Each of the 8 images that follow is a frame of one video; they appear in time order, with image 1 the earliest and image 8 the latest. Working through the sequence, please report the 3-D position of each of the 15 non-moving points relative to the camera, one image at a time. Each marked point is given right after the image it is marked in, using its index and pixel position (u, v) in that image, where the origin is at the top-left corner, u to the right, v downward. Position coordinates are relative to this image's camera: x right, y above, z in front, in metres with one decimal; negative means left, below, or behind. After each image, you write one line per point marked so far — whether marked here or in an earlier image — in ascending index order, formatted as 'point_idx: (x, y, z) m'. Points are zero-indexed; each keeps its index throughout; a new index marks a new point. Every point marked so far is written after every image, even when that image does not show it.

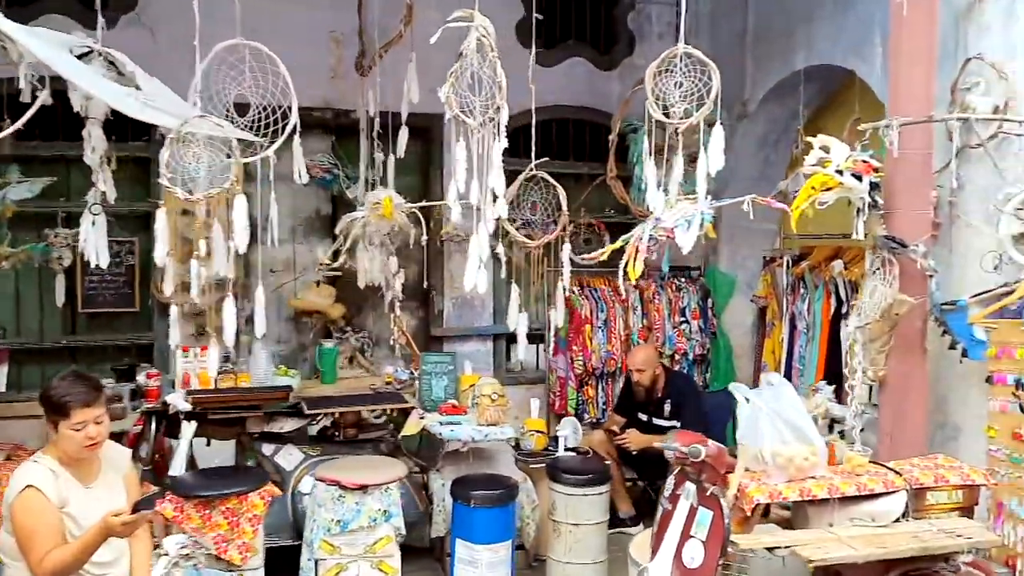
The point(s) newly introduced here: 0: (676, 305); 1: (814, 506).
0: (+1.1, -0.1, +5.7) m
1: (+1.1, -0.8, +3.0) m
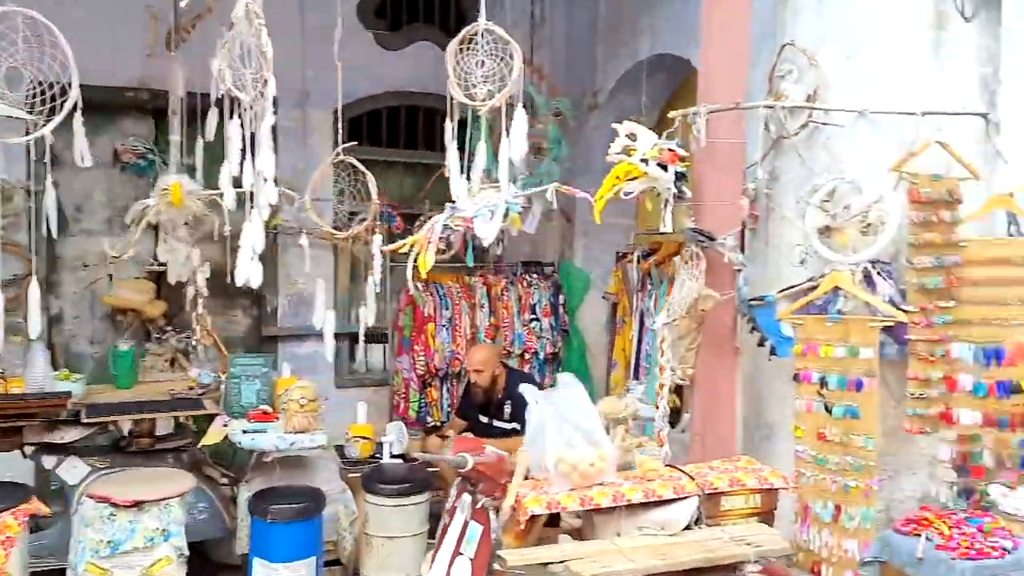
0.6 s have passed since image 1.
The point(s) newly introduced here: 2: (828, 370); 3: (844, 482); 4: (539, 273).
0: (+0.1, -0.1, +5.4) m
1: (+0.3, -0.8, +2.8) m
2: (+1.2, -0.3, +3.2) m
3: (+1.2, -0.7, +3.2) m
4: (+0.2, +0.1, +5.6) m
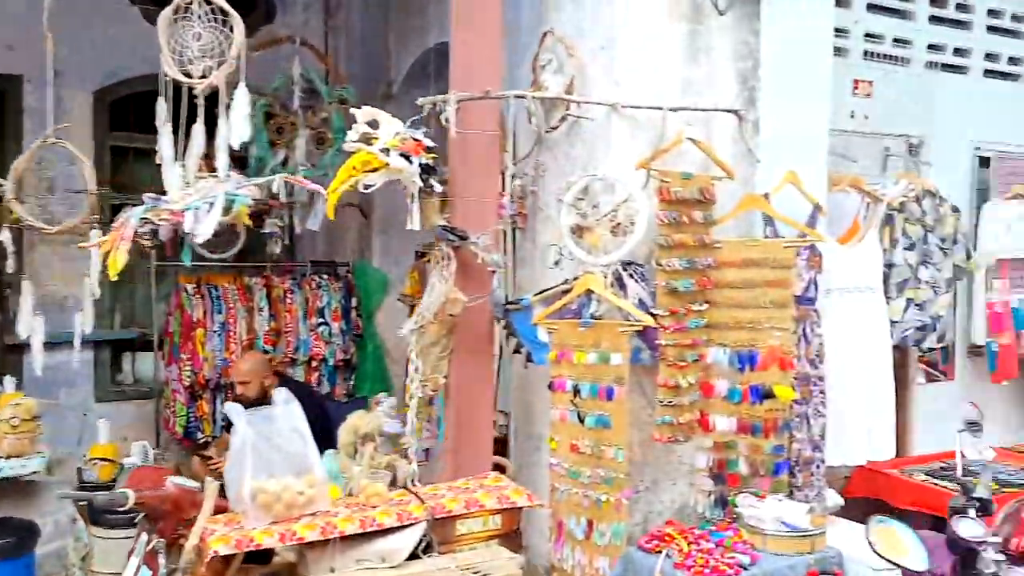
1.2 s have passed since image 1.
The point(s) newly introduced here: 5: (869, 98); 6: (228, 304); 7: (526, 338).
0: (-1.2, -0.1, +5.1) m
1: (-0.6, -0.8, +2.5) m
2: (+0.2, -0.3, +3.0) m
3: (+0.3, -0.7, +3.0) m
4: (-1.1, +0.1, +5.2) m
5: (+1.9, +1.0, +4.4) m
6: (-1.6, -0.1, +4.8) m
7: (+0.1, -0.2, +3.2) m
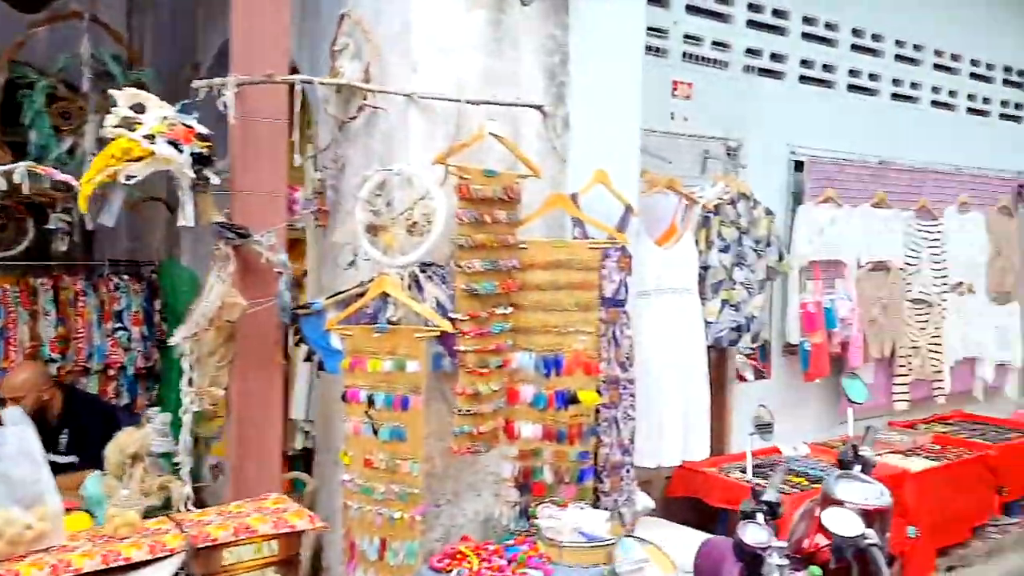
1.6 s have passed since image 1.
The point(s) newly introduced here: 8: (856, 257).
0: (-2.2, -0.1, +4.6) m
1: (-1.2, -0.8, +2.2) m
2: (-0.5, -0.3, +2.8) m
3: (-0.4, -0.7, +2.8) m
4: (-2.1, +0.1, +4.8) m
5: (+0.9, +1.0, +4.5) m
6: (-2.6, -0.1, +4.3) m
7: (-0.7, -0.2, +2.9) m
8: (+2.0, +0.2, +5.1) m
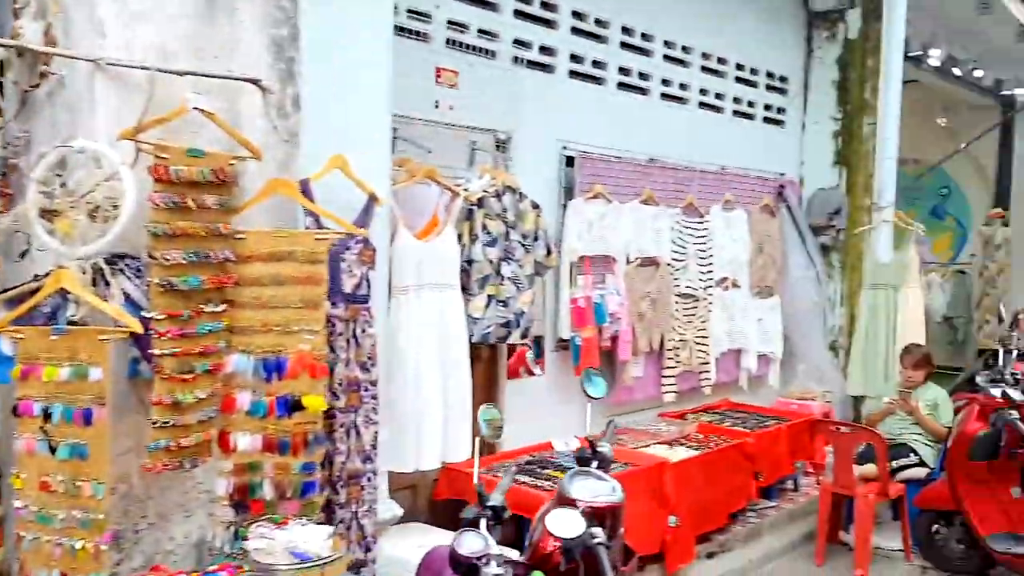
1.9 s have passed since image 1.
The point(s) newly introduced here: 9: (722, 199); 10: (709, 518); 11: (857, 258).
0: (-3.4, -0.1, +3.8) m
1: (-1.9, -0.8, +1.6) m
2: (-1.3, -0.3, +2.4) m
3: (-1.3, -0.7, +2.4) m
4: (-3.4, +0.1, +4.0) m
5: (-0.3, +1.0, +4.3) m
6: (-3.7, -0.1, +3.5) m
7: (-1.6, -0.2, +2.5) m
8: (+0.7, +0.2, +5.1) m
9: (+1.5, +0.6, +6.0) m
10: (+1.1, -1.3, +4.9) m
11: (+2.7, +0.2, +6.8) m
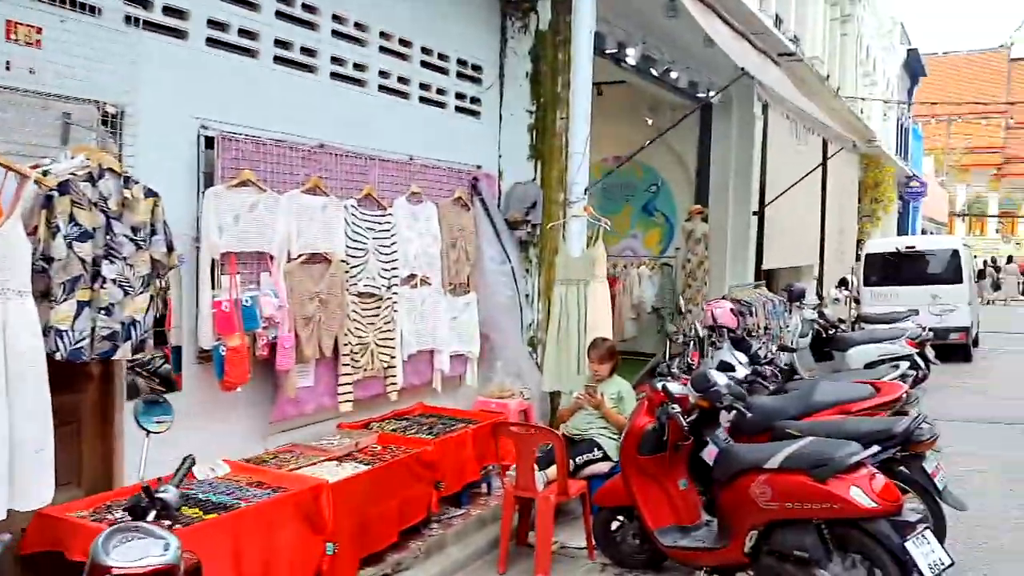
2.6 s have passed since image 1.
0: (-4.8, -0.2, +2.3) m
1: (-2.8, -0.8, +0.5) m
2: (-2.4, -0.4, +1.5) m
3: (-2.4, -0.8, +1.4) m
4: (-4.8, 0.0, +2.4) m
5: (-2.0, +1.0, +3.5) m
6: (-5.0, -0.2, +1.8) m
7: (-2.7, -0.2, +1.4) m
8: (-1.2, +0.2, +4.6) m
9: (-0.7, +0.7, +5.6) m
10: (-0.7, -1.3, +4.5) m
11: (+0.3, +0.3, +6.7) m
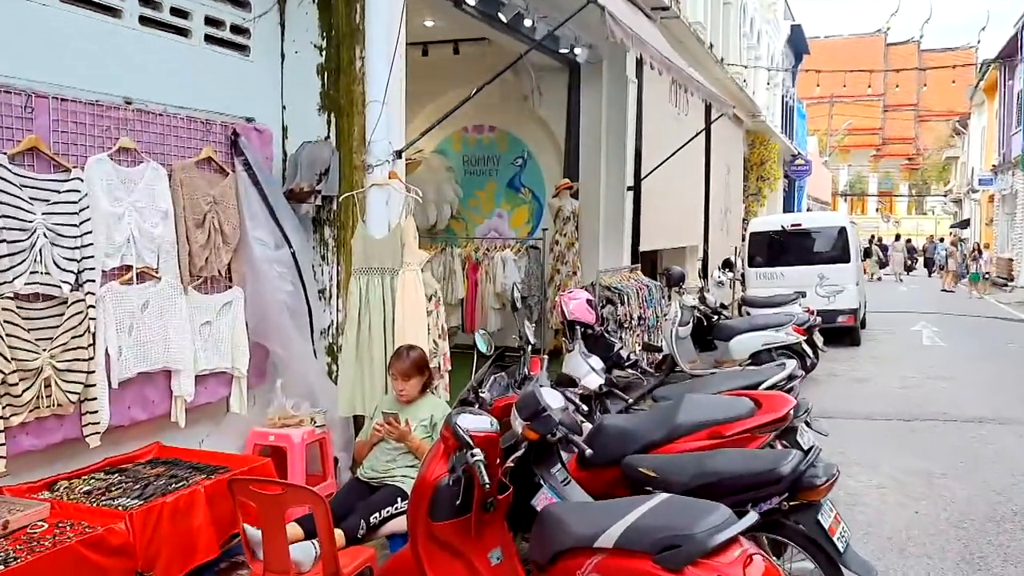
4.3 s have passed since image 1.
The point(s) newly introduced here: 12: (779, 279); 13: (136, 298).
0: (-5.5, -0.3, +0.2) m
1: (-3.3, -0.9, -1.3) m
2: (-3.1, -0.5, -0.4) m
3: (-3.0, -0.9, -0.4) m
4: (-5.6, -0.1, +0.3) m
5: (-2.9, +0.9, +1.7) m
6: (-5.6, -0.3, -0.3) m
7: (-3.3, -0.3, -0.4) m
8: (-2.2, +0.2, +2.9) m
9: (-1.8, +0.7, +4.0) m
10: (-1.7, -1.3, +2.9) m
11: (-1.0, +0.3, +5.2) m
12: (+4.2, +0.1, +13.3) m
13: (-1.8, 0.0, +4.0) m
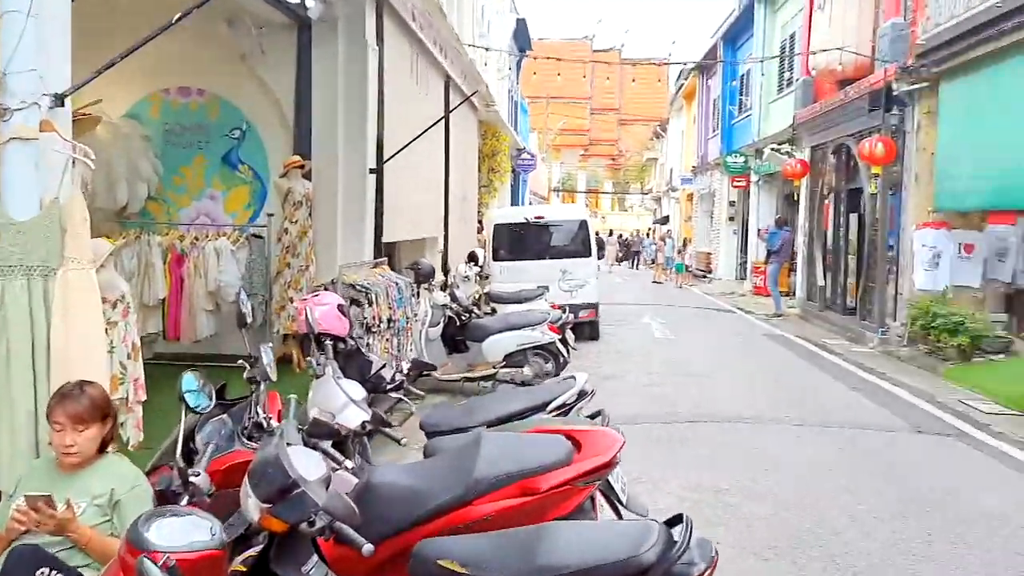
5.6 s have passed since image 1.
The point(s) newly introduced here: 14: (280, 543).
0: (-4.8, -0.4, -2.8) m
1: (-2.3, -1.0, -3.4) m
2: (-2.4, -0.6, -2.5) m
3: (-2.3, -1.0, -2.5) m
4: (-5.0, -0.2, -2.6) m
5: (-2.8, +0.9, -0.5) m
6: (-4.8, -0.4, -3.2) m
7: (-2.6, -0.4, -2.6) m
8: (-2.6, +0.1, +0.8) m
9: (-2.6, +0.6, +2.0) m
10: (-2.1, -1.4, +1.0) m
11: (-2.1, +0.3, +3.4) m
12: (+0.1, +0.2, +12.8) m
13: (-2.5, -0.1, +2.1) m
14: (-0.7, -0.8, +2.5) m
